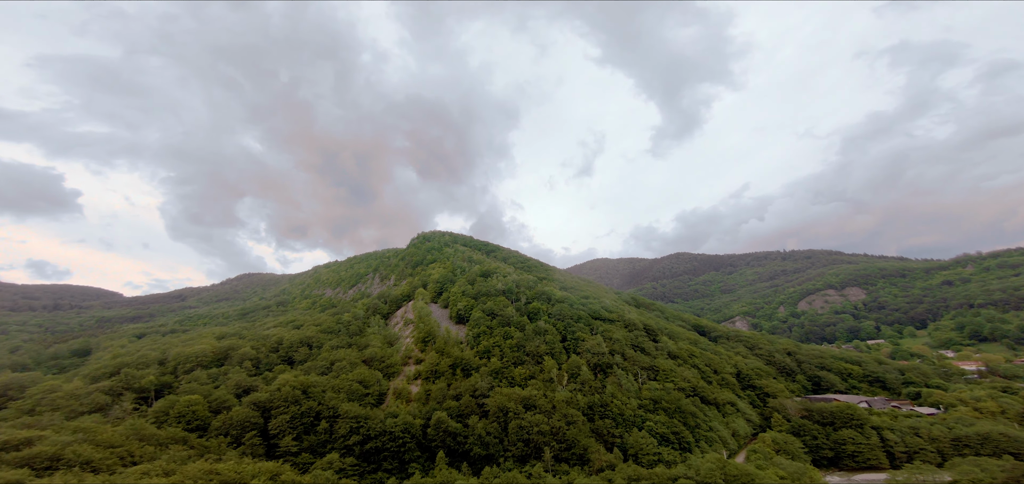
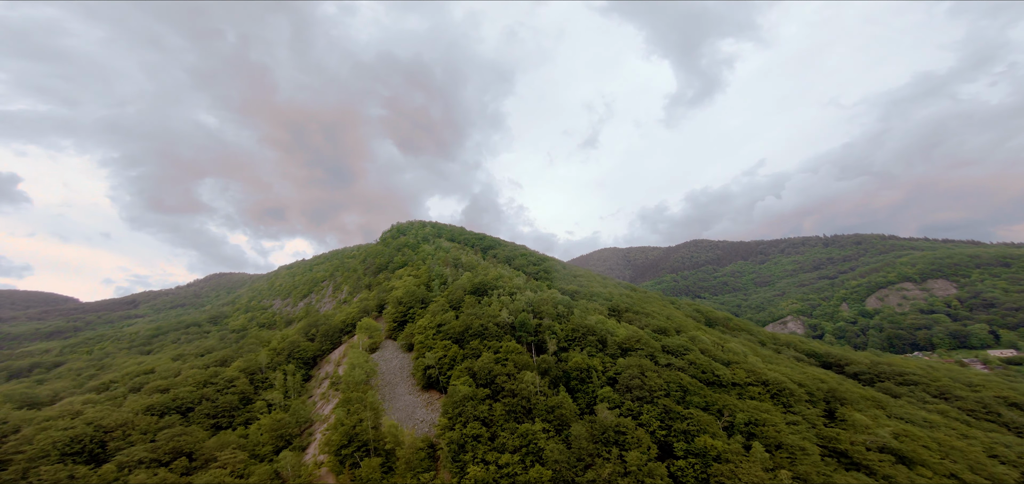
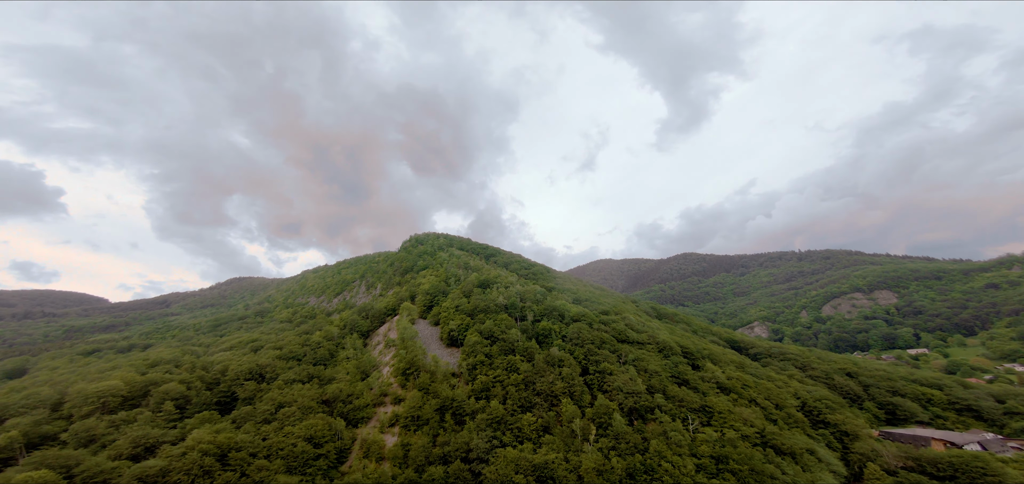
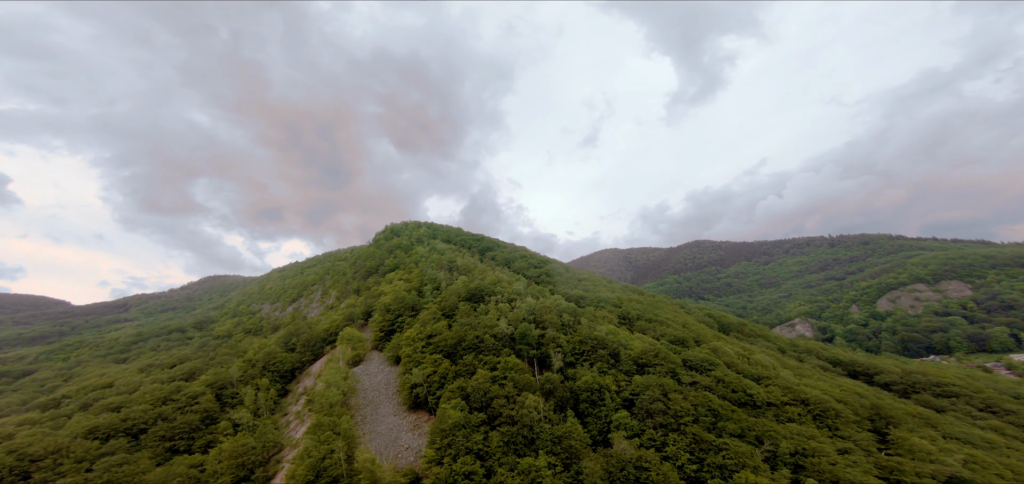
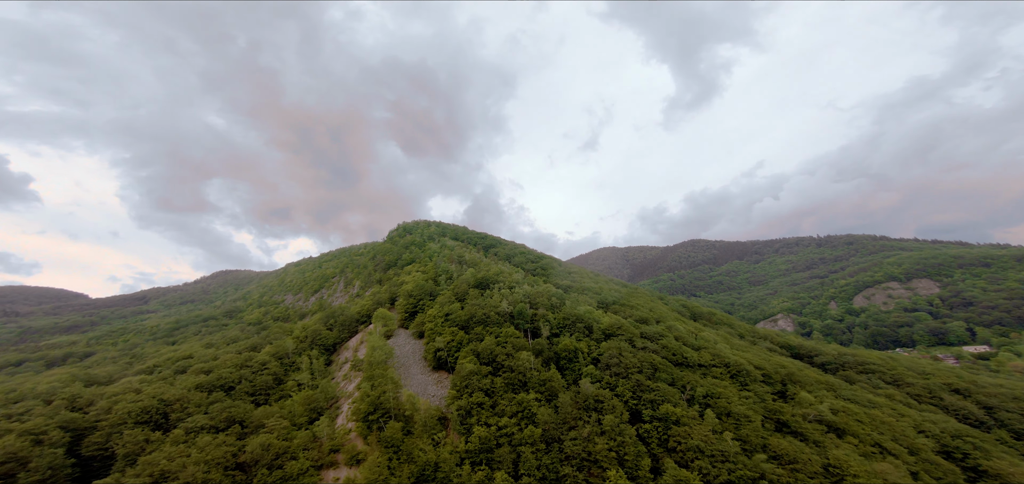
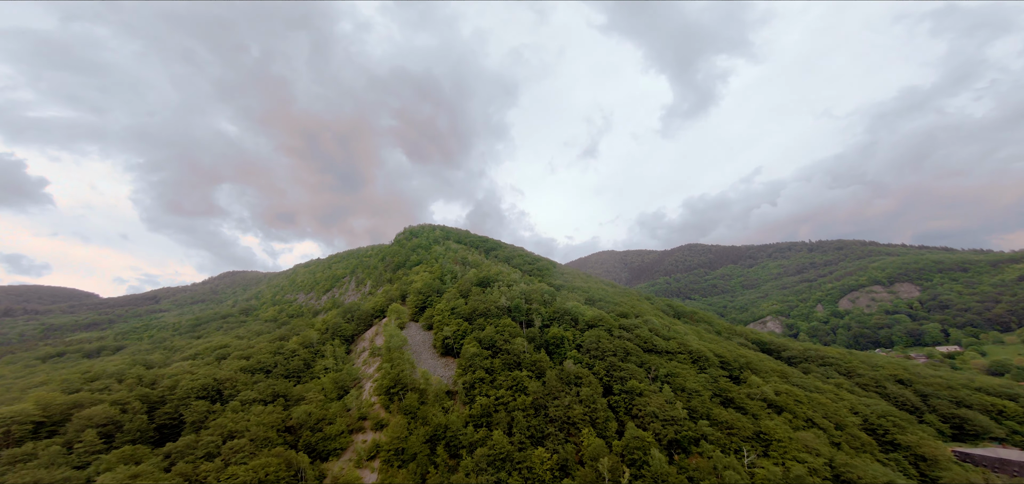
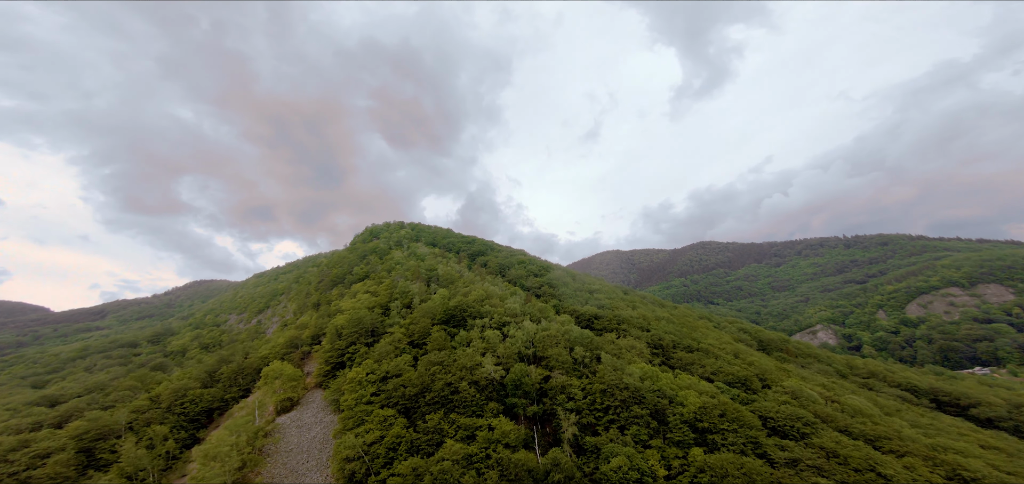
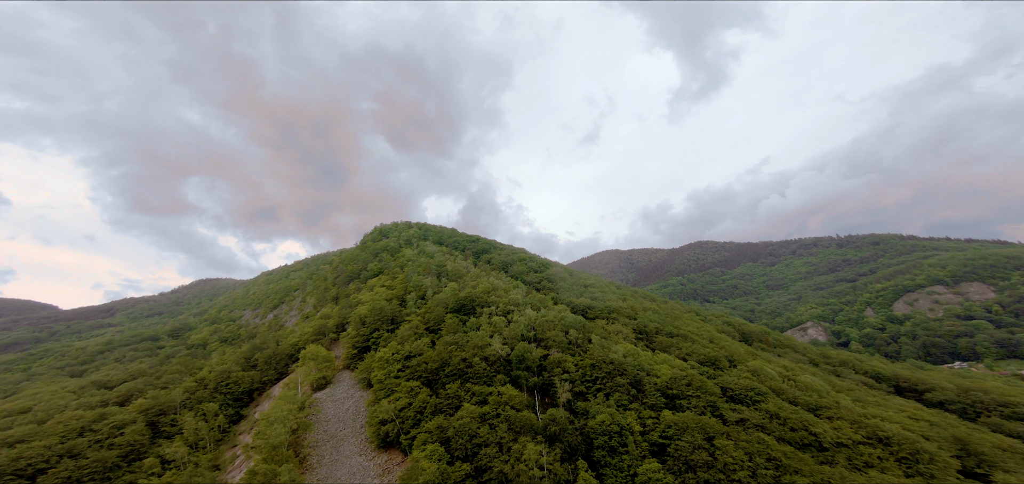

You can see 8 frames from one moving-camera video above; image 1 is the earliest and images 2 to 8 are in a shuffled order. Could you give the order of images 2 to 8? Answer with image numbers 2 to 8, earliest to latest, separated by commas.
3, 6, 5, 2, 4, 8, 7
